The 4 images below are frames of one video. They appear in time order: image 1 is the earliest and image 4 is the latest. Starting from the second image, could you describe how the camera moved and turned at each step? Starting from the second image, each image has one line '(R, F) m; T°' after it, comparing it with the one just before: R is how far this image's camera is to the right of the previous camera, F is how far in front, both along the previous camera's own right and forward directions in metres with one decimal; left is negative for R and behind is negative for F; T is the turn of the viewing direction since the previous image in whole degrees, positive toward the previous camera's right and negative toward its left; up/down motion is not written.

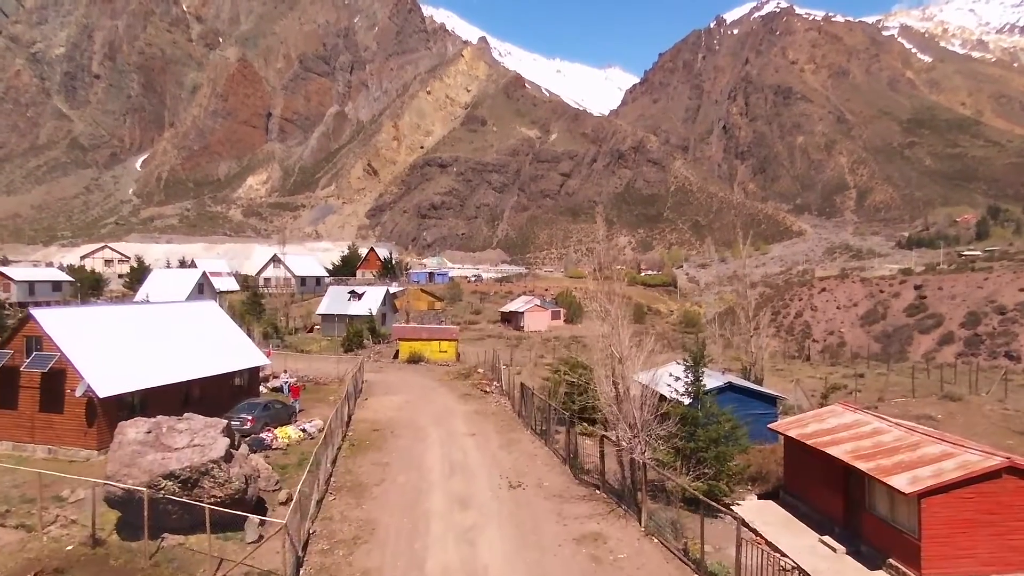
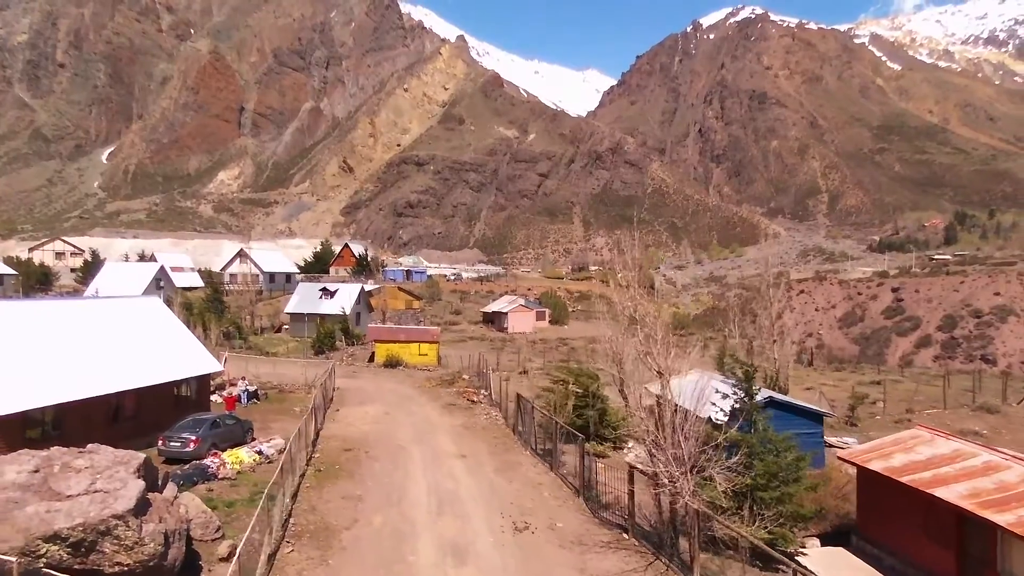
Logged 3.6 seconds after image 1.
(-0.8, +3.6) m; +2°
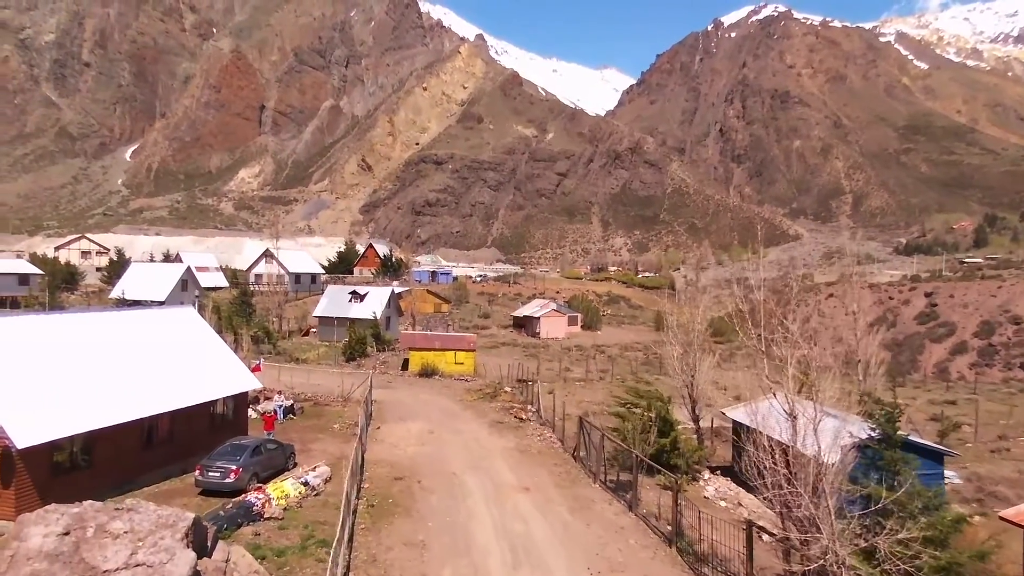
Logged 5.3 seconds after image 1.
(-1.6, +2.0) m; -1°
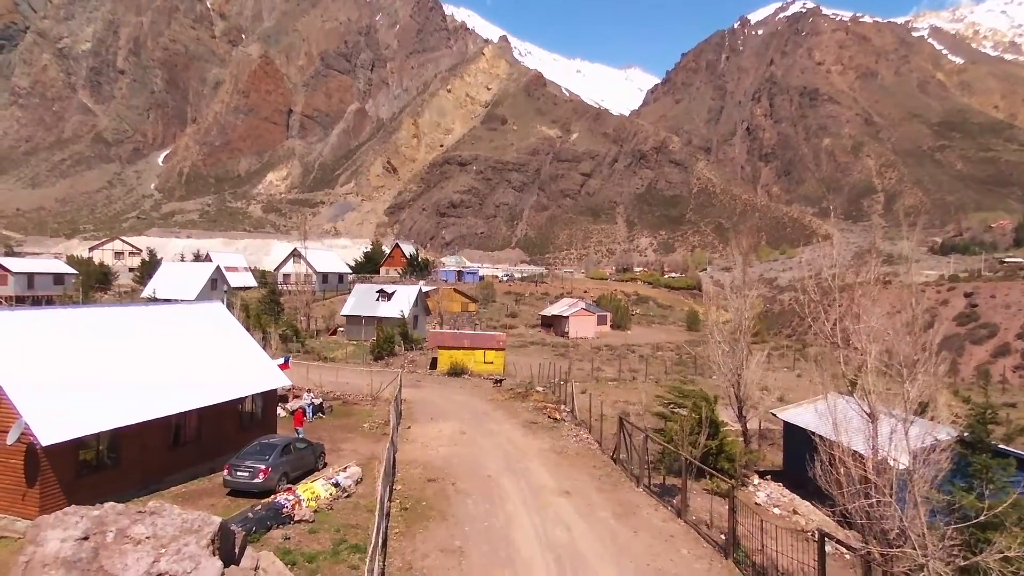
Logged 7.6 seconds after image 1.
(-0.4, +0.9) m; -2°
